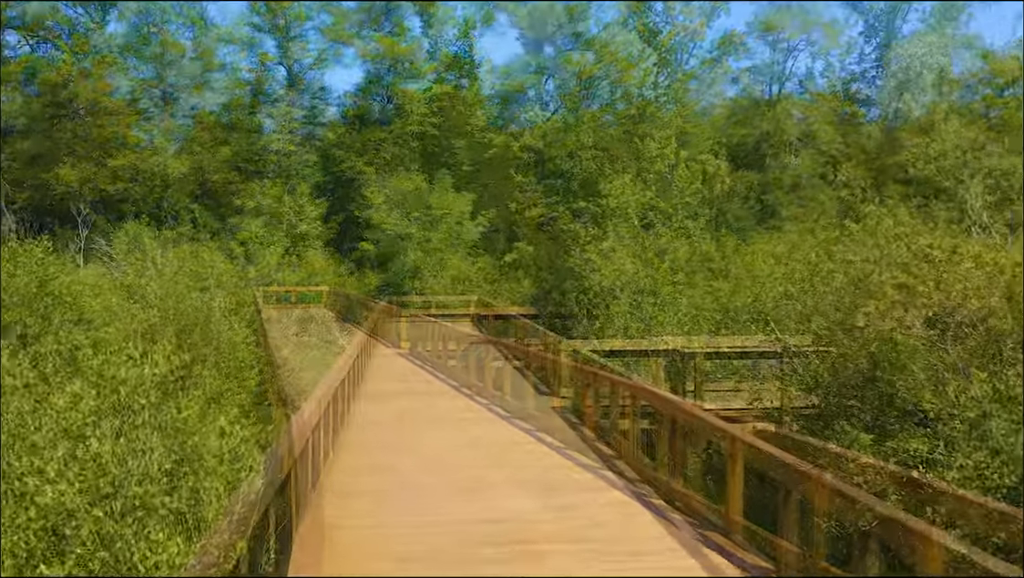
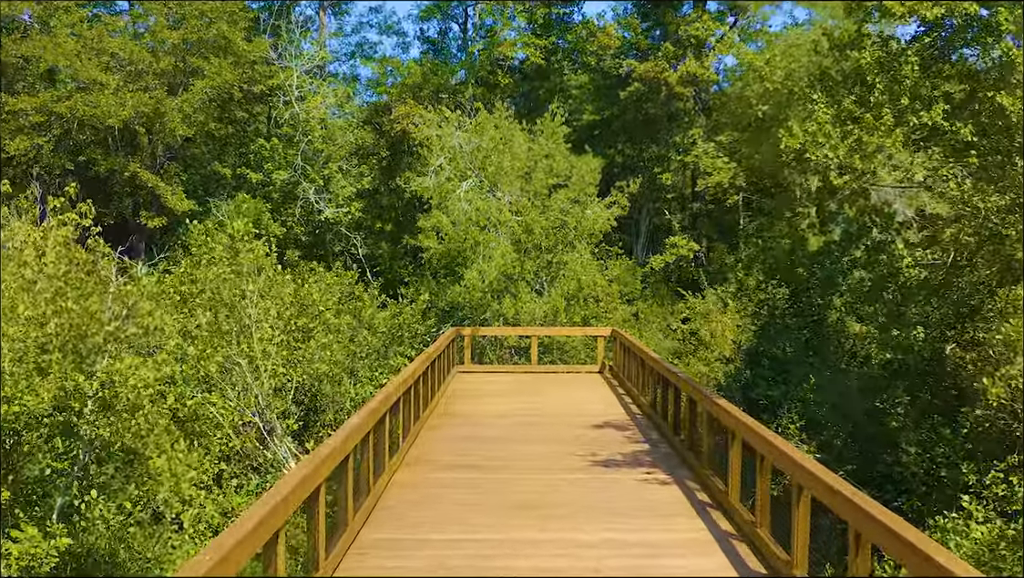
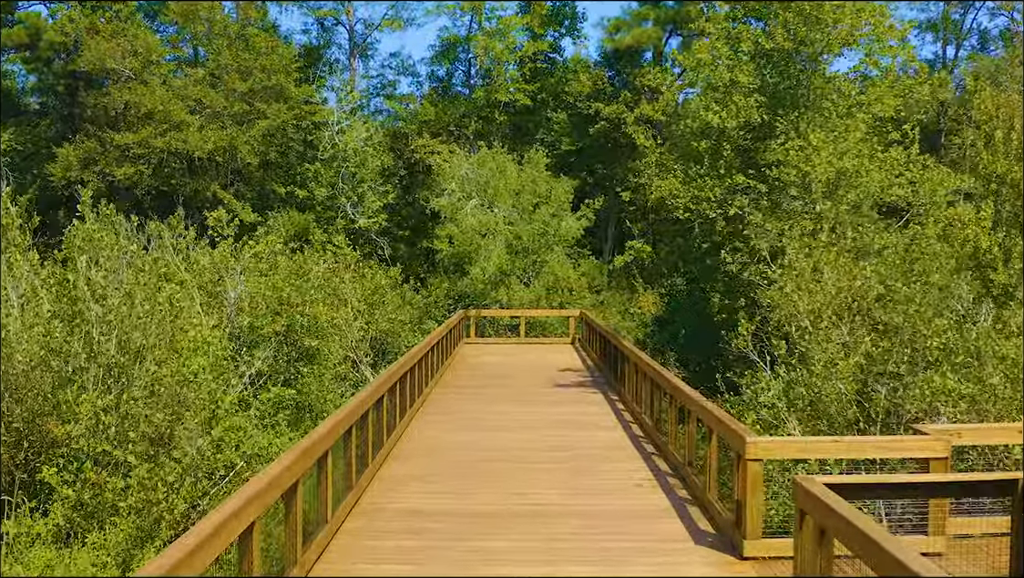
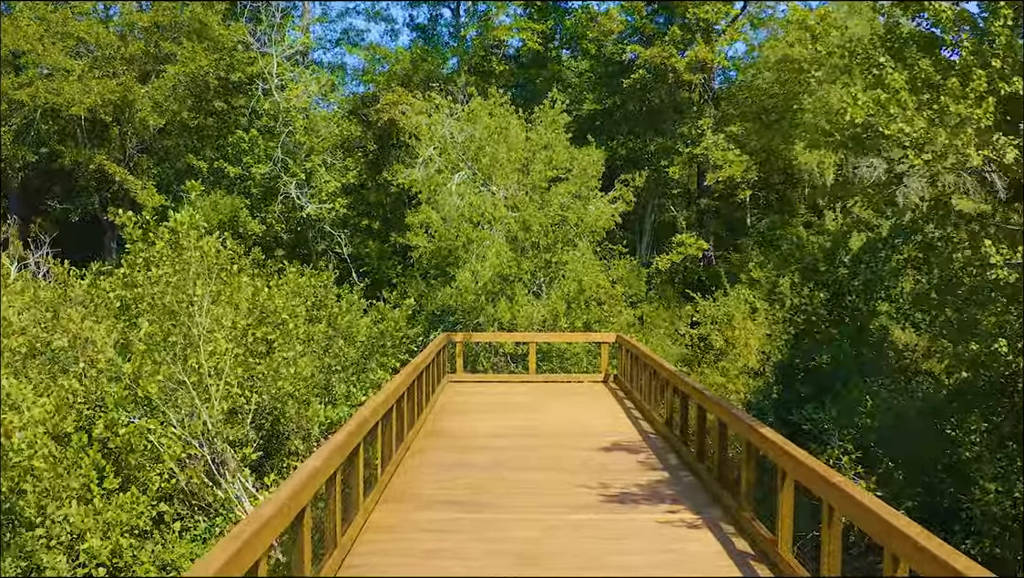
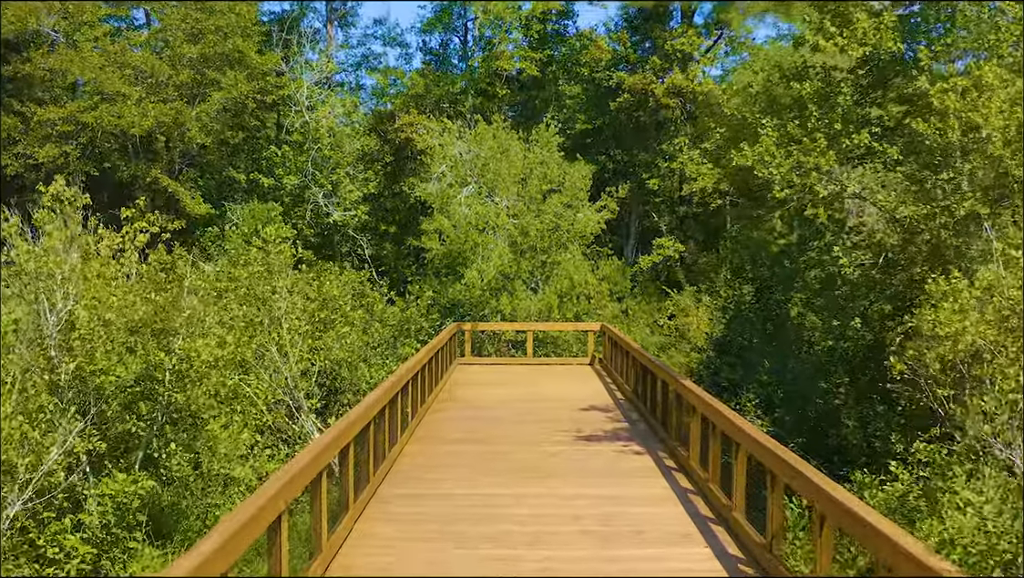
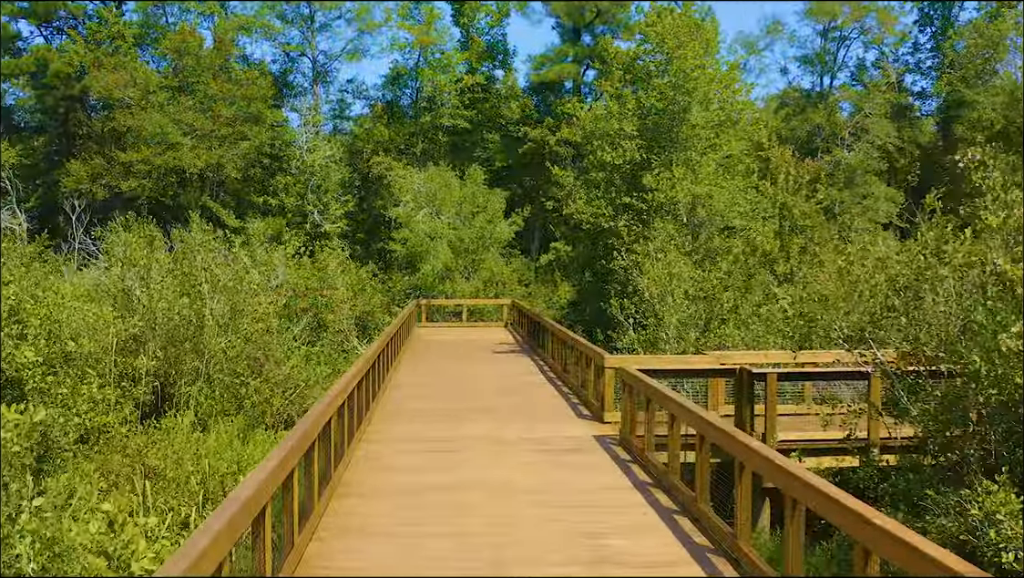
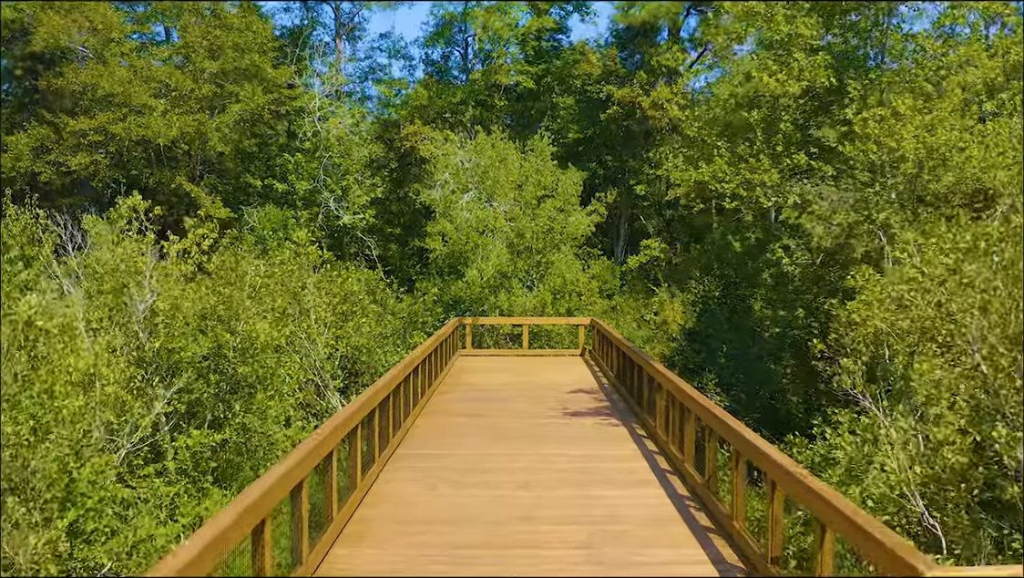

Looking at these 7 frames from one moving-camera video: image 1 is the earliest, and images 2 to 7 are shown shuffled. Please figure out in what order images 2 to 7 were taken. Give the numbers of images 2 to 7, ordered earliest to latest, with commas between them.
6, 3, 7, 5, 2, 4
